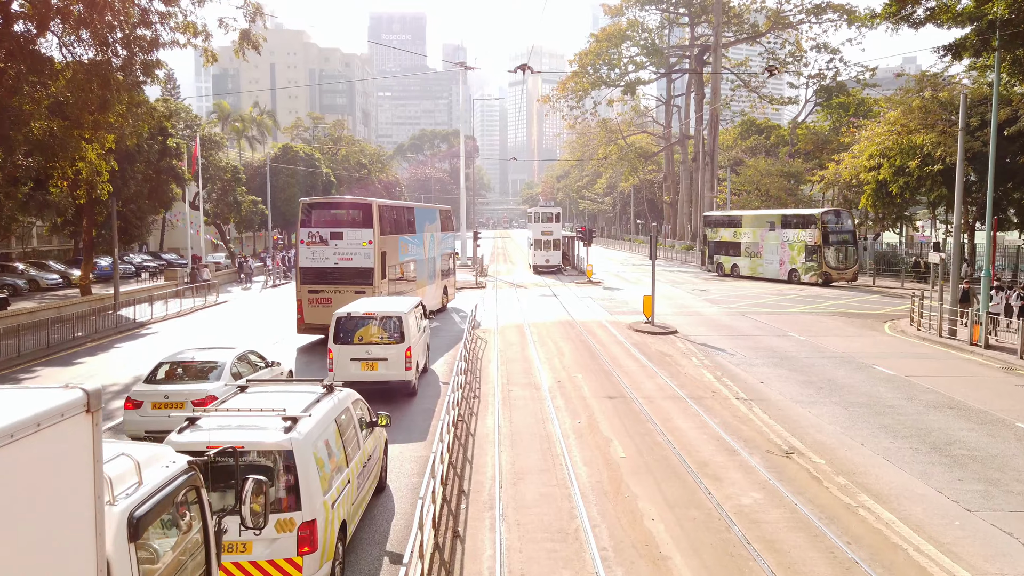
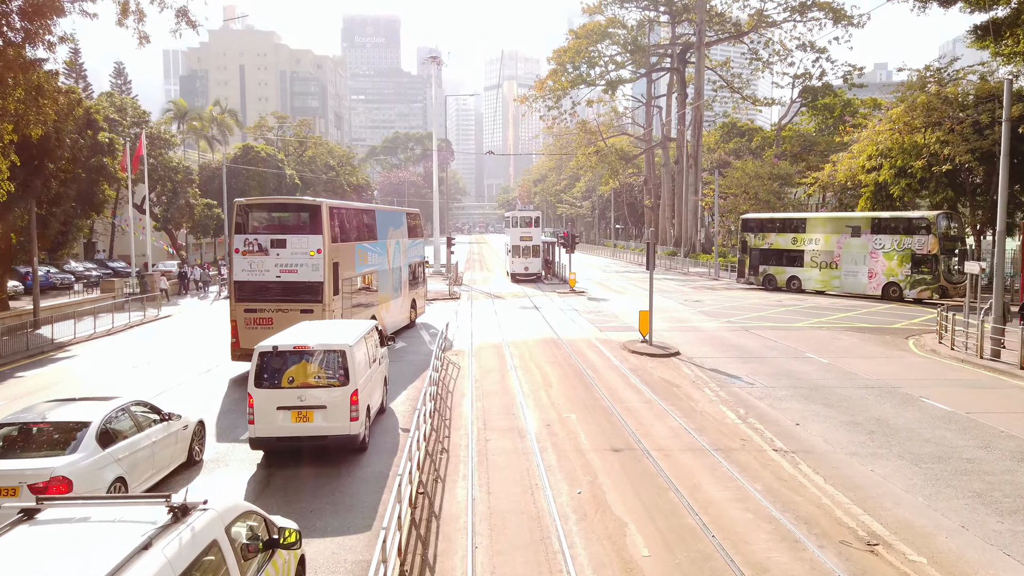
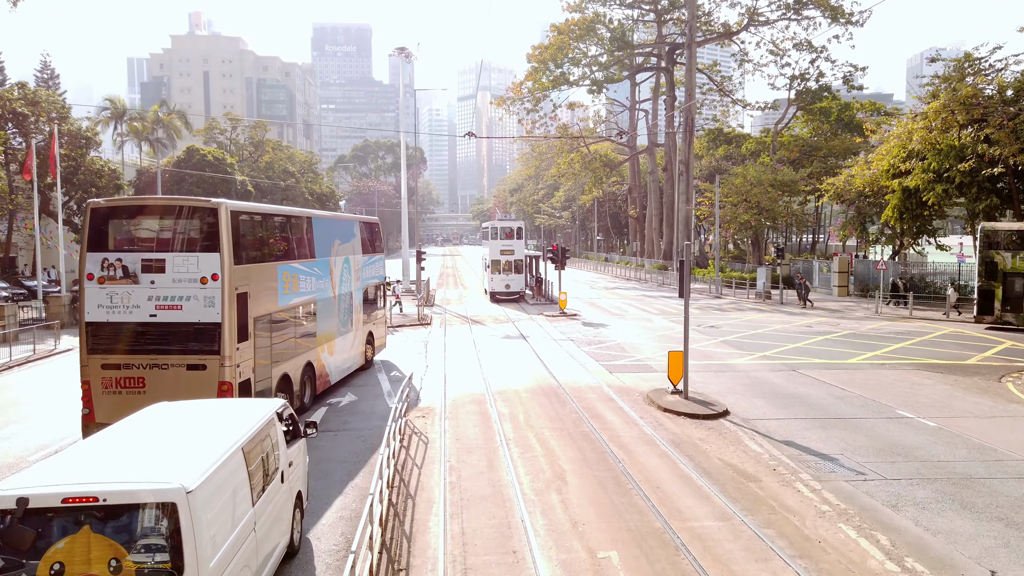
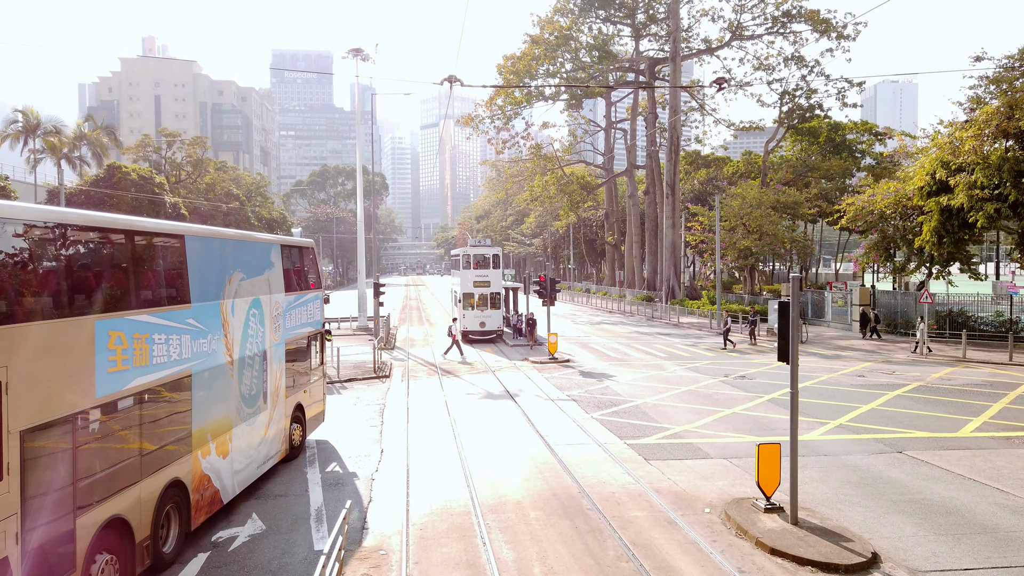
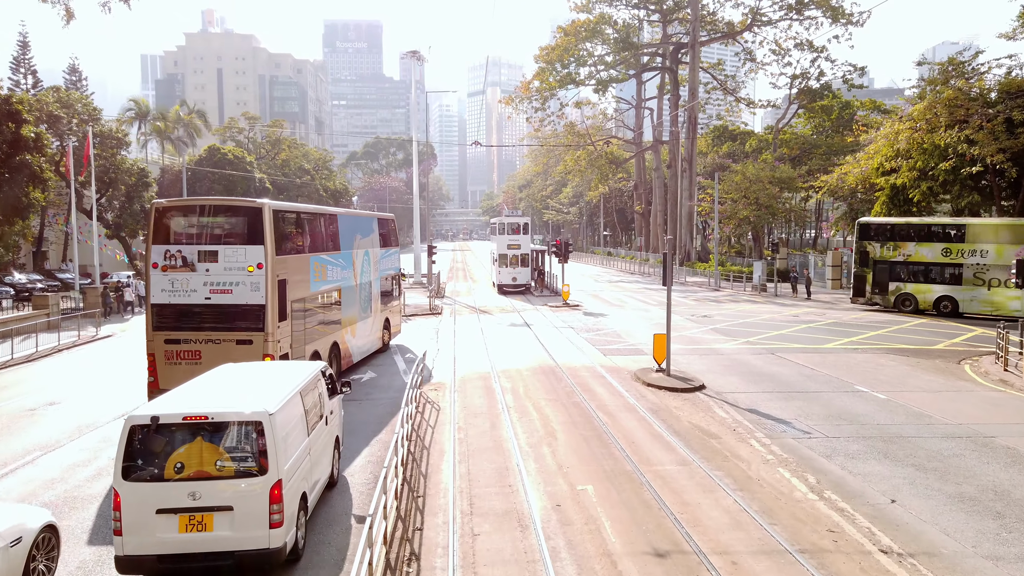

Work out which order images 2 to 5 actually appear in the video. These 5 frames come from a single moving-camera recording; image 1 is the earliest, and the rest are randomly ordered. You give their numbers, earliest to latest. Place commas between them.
2, 5, 3, 4
